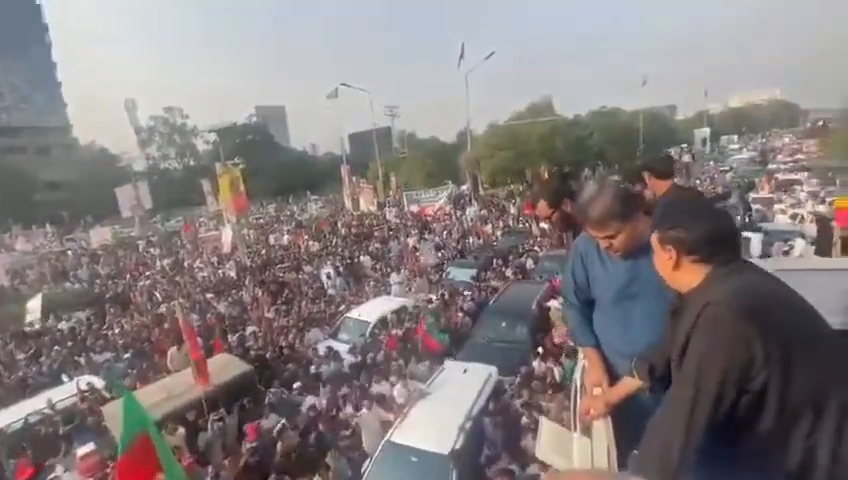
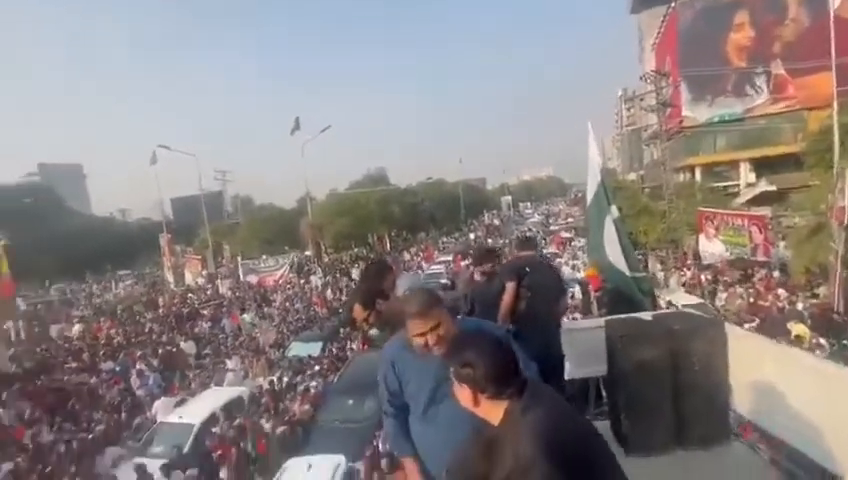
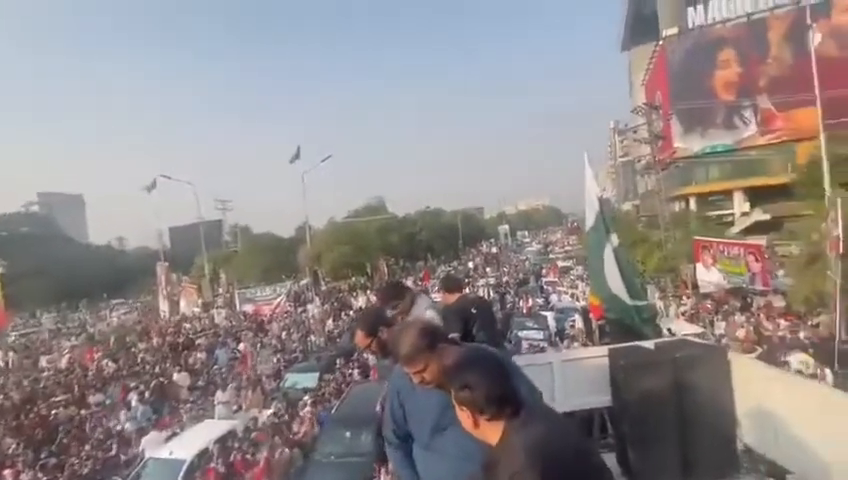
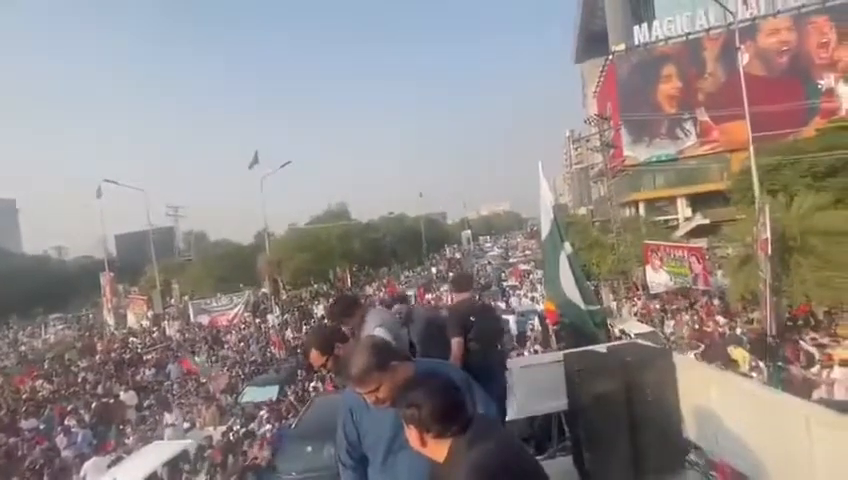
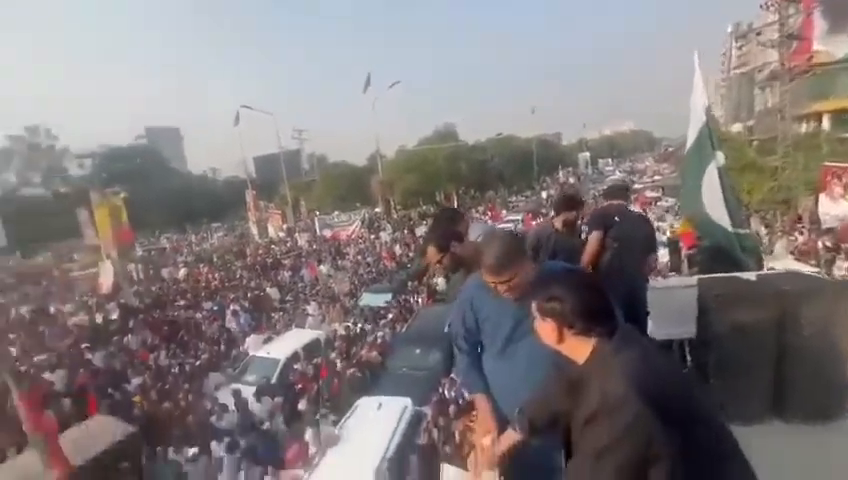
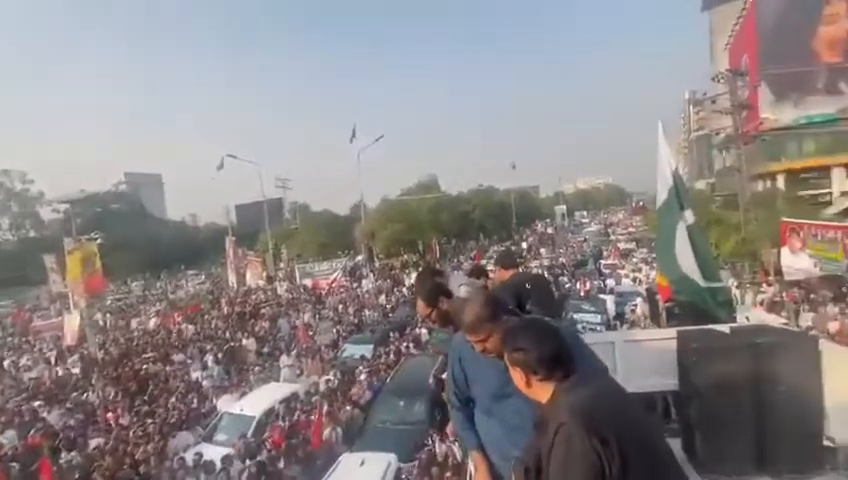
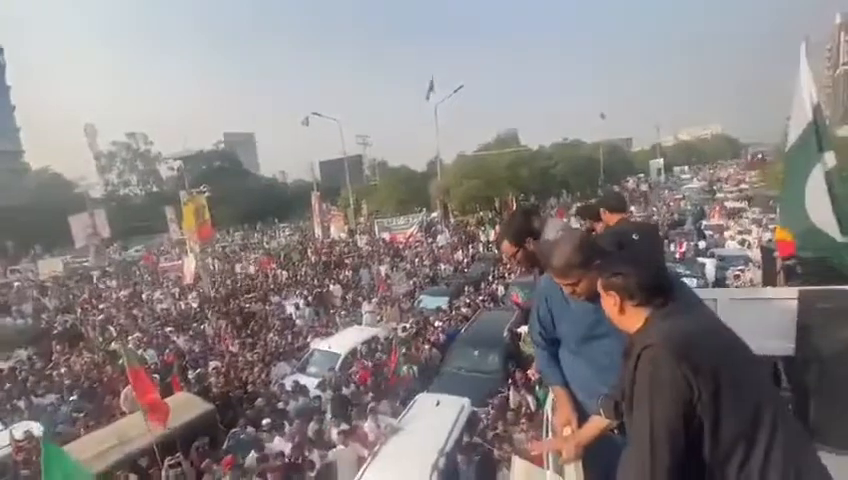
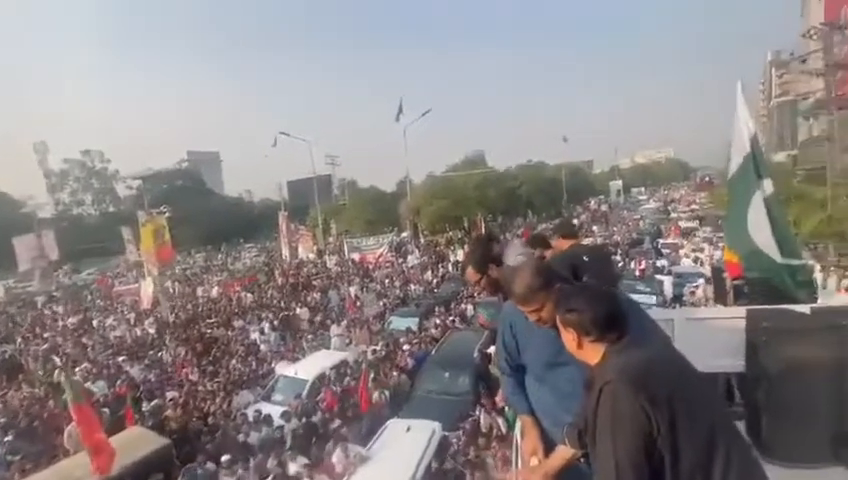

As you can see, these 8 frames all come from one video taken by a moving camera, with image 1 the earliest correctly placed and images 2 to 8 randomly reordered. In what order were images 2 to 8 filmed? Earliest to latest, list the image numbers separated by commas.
7, 8, 6, 3, 4, 2, 5
